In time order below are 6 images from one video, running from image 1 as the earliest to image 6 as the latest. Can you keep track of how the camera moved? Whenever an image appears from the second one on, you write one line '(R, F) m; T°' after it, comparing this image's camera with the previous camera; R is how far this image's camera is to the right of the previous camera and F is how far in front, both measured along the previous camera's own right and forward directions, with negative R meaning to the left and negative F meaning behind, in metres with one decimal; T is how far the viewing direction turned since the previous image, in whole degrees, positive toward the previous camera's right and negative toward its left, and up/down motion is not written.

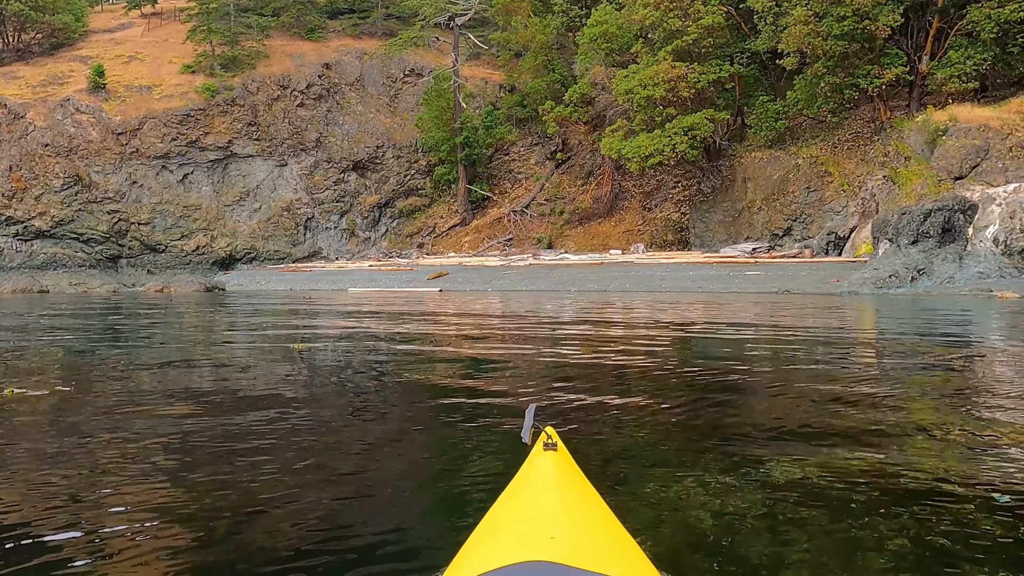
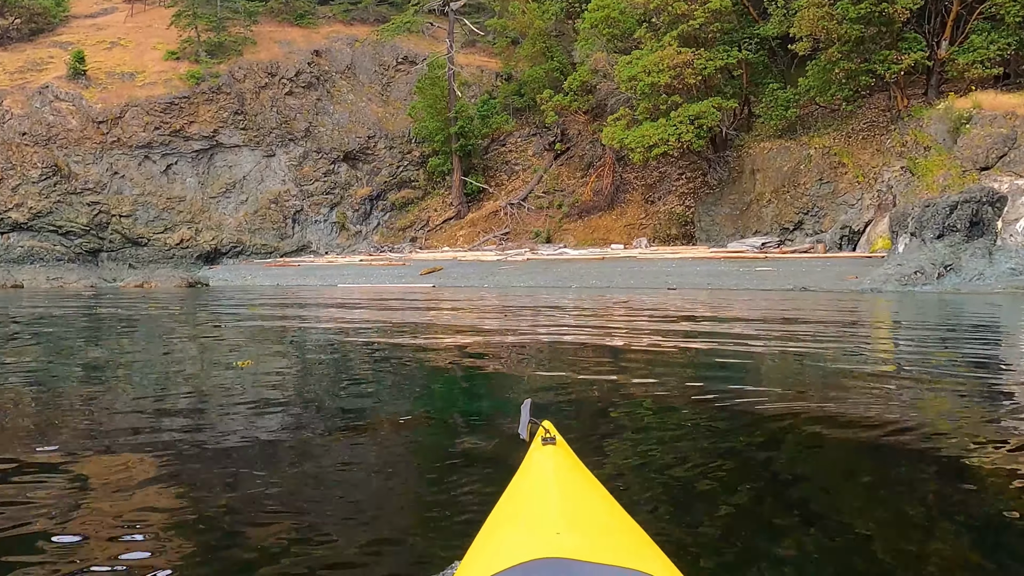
(0.0, +0.9) m; 0°
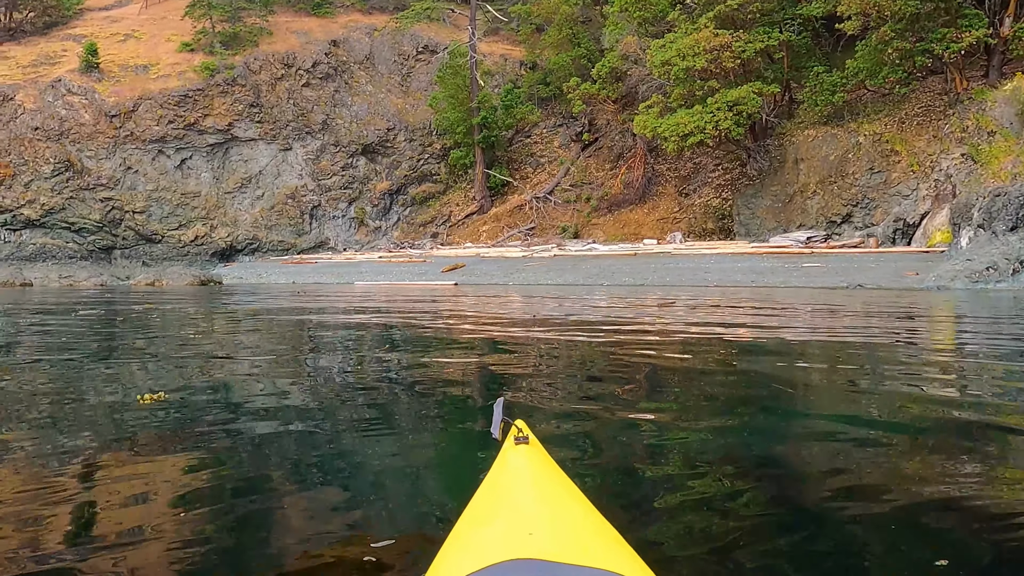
(-0.2, +1.0) m; -1°
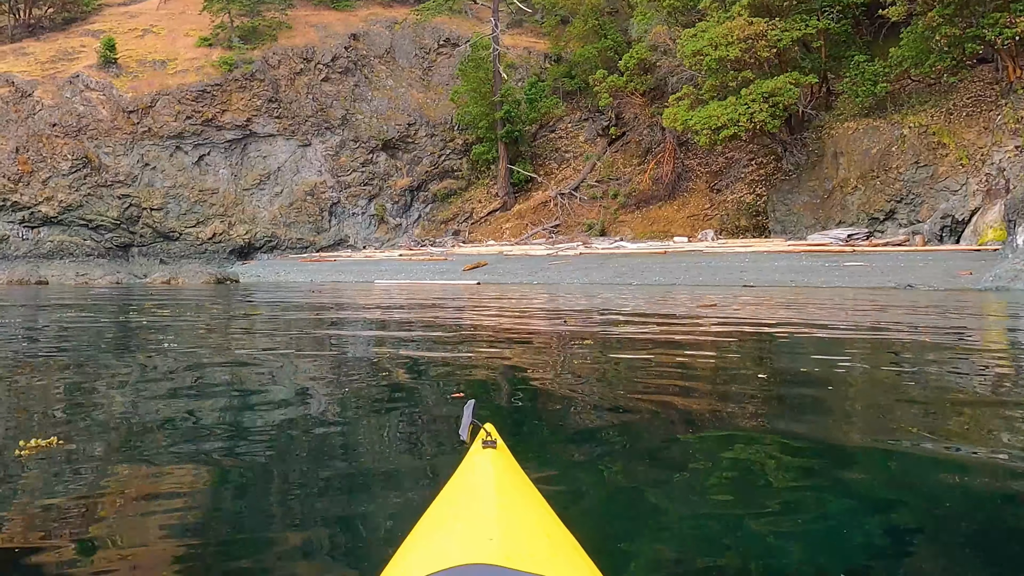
(-0.2, +0.6) m; -1°
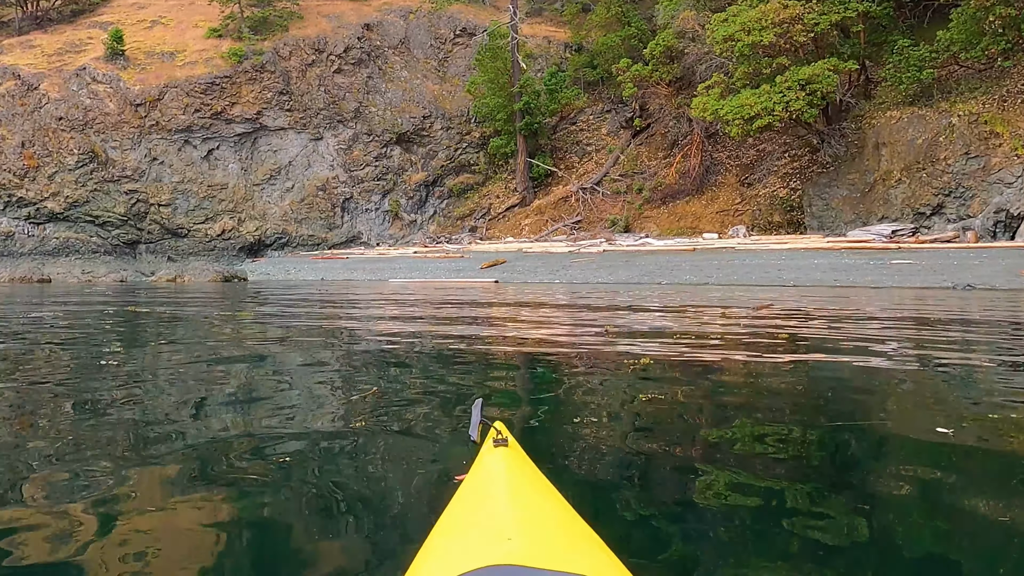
(-0.2, +0.8) m; -1°
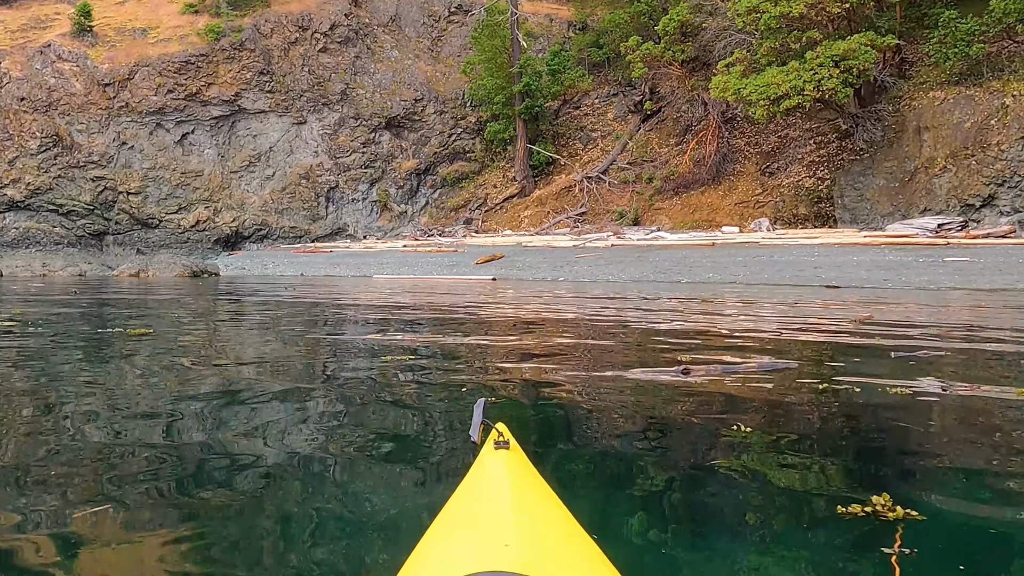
(0.0, +1.6) m; 0°
